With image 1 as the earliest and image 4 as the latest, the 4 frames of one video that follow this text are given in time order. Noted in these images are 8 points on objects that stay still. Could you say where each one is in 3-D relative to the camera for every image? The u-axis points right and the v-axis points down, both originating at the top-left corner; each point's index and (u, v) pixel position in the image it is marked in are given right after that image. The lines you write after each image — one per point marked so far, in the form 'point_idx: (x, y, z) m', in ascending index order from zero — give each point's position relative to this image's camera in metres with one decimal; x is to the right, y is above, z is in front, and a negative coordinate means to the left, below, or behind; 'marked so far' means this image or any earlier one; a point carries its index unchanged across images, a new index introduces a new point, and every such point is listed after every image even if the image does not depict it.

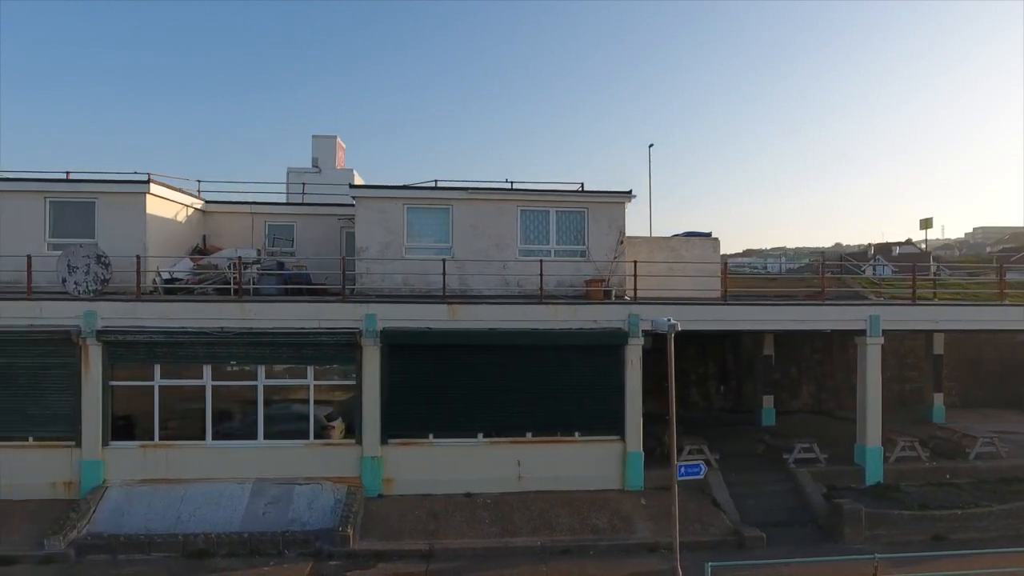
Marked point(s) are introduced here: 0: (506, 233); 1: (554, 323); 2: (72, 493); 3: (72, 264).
0: (-0.1, +0.8, +15.0) m
1: (+0.6, -0.5, +13.9) m
2: (-5.9, -2.8, +13.2) m
3: (-6.0, +0.3, +13.3) m
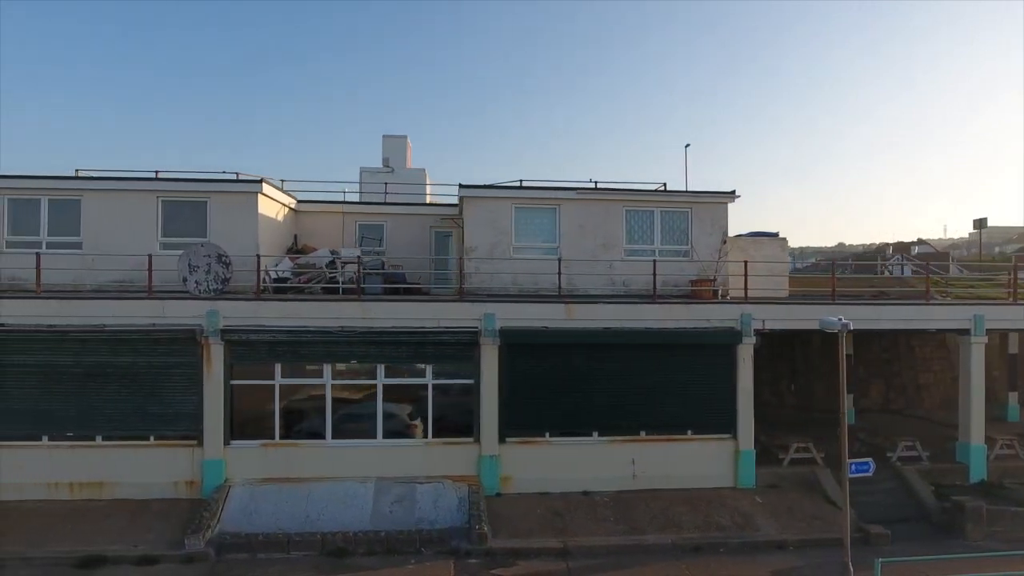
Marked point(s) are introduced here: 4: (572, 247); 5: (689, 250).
0: (+1.6, +0.8, +15.1) m
1: (+2.2, -0.5, +14.0) m
2: (-4.3, -2.7, +13.2) m
3: (-4.3, +0.3, +13.3) m
4: (+0.9, +0.6, +15.0) m
5: (+2.8, +0.6, +15.3) m
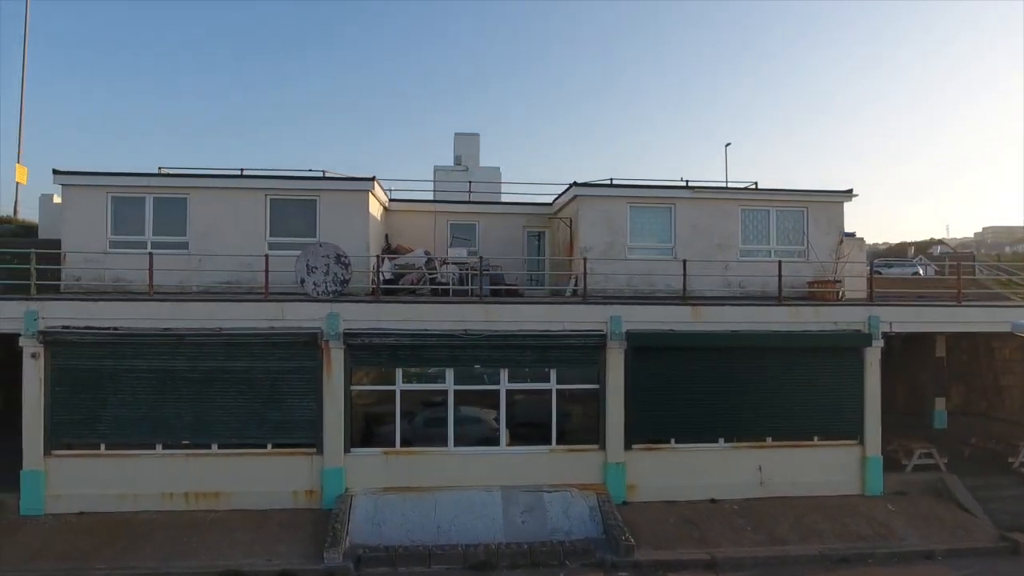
0: (+3.2, +0.8, +14.7) m
1: (+3.9, -0.5, +13.6) m
2: (-2.6, -2.8, +12.7) m
3: (-2.6, +0.3, +12.8) m
4: (+2.6, +0.6, +14.6) m
5: (+4.4, +0.6, +14.9) m
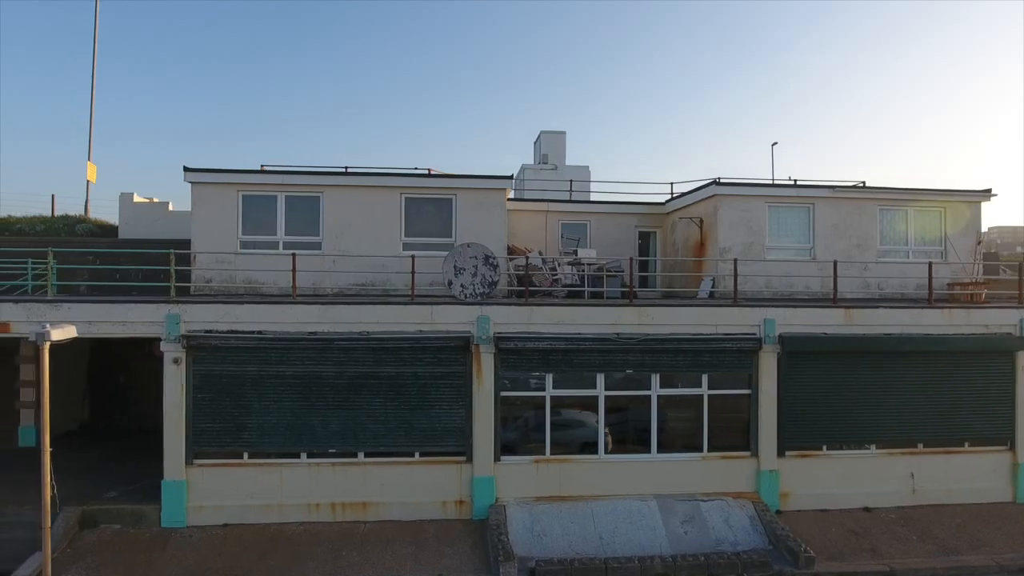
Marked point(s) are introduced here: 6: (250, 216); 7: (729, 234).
0: (+5.2, +0.8, +14.3) m
1: (+5.9, -0.5, +13.2) m
2: (-0.6, -2.8, +12.2) m
3: (-0.7, +0.3, +12.4) m
4: (+4.5, +0.6, +14.2) m
5: (+6.4, +0.5, +14.5) m
6: (-3.5, +1.0, +13.1) m
7: (+3.1, +0.8, +14.0) m
